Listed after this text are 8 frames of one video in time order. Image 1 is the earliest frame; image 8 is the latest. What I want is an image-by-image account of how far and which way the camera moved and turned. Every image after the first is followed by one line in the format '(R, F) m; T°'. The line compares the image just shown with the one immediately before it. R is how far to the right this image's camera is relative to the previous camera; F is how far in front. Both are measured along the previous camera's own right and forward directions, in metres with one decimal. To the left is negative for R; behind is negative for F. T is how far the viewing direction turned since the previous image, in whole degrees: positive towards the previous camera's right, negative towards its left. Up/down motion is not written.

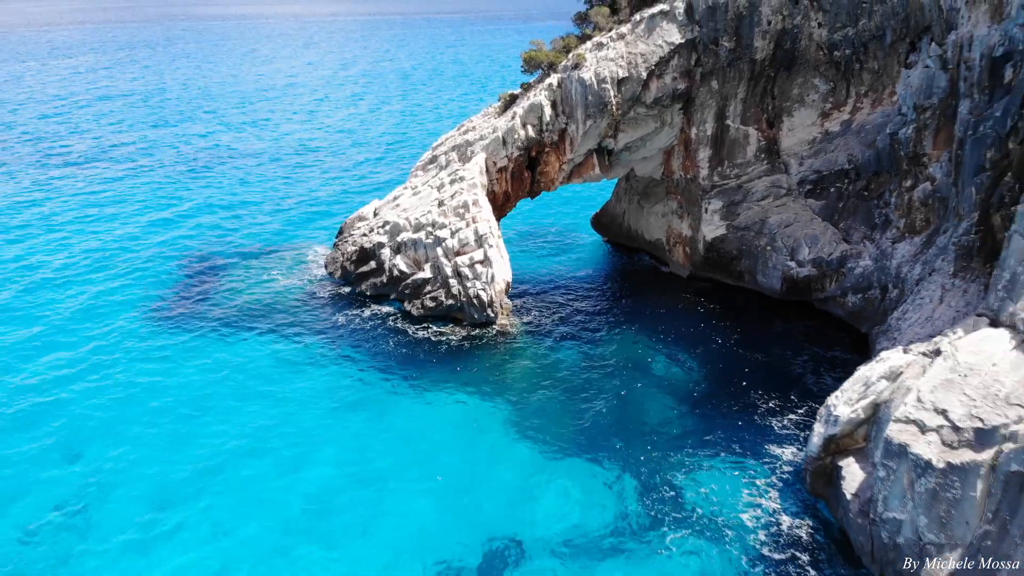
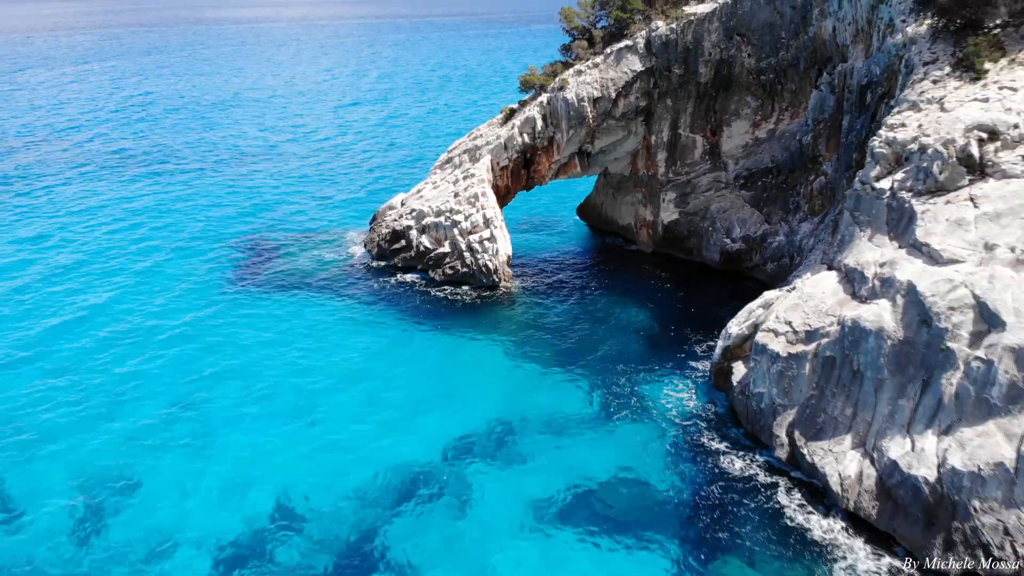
(0.0, -6.5) m; 0°
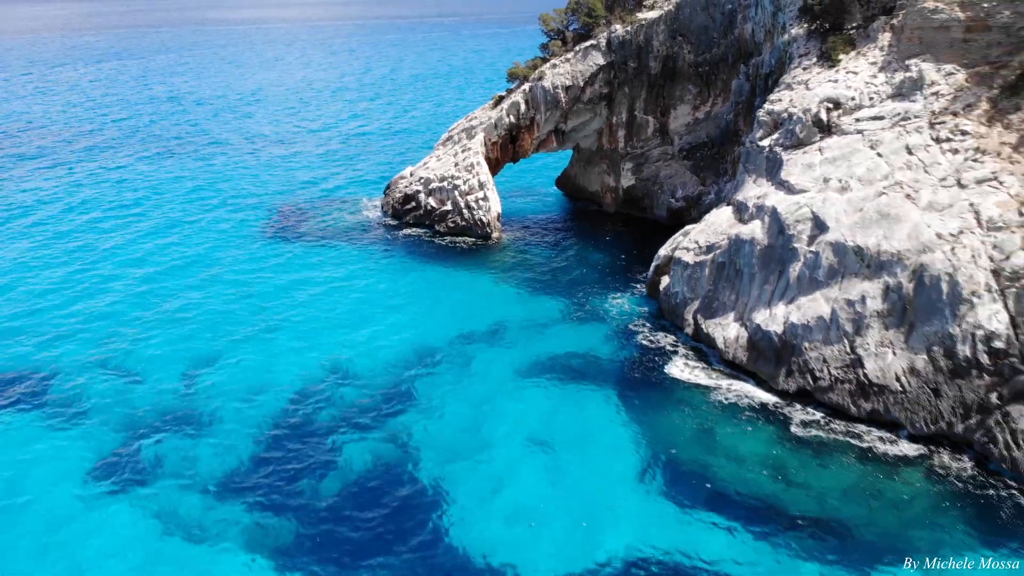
(+0.3, -7.3) m; 0°
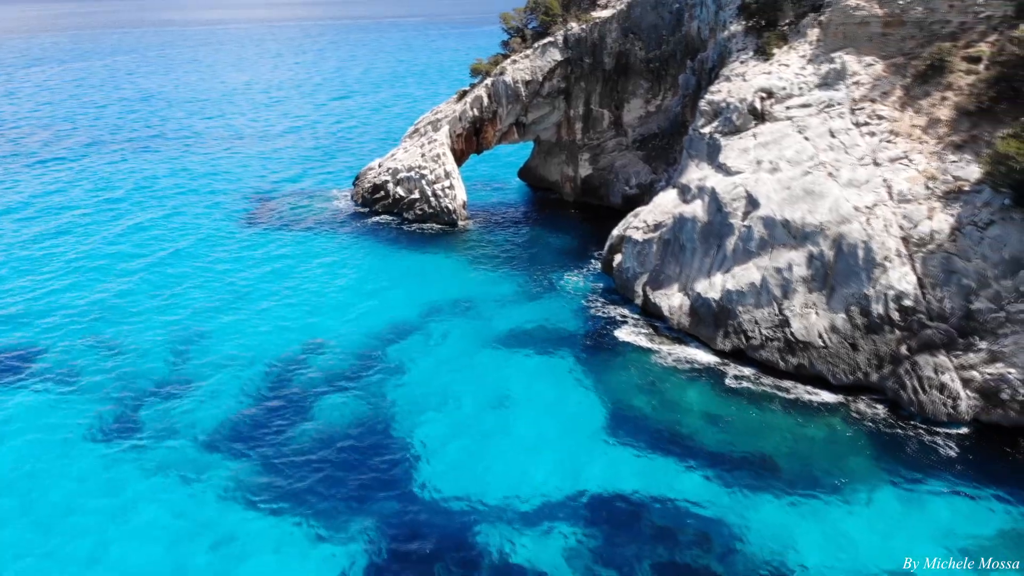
(+0.2, -2.0) m; +2°
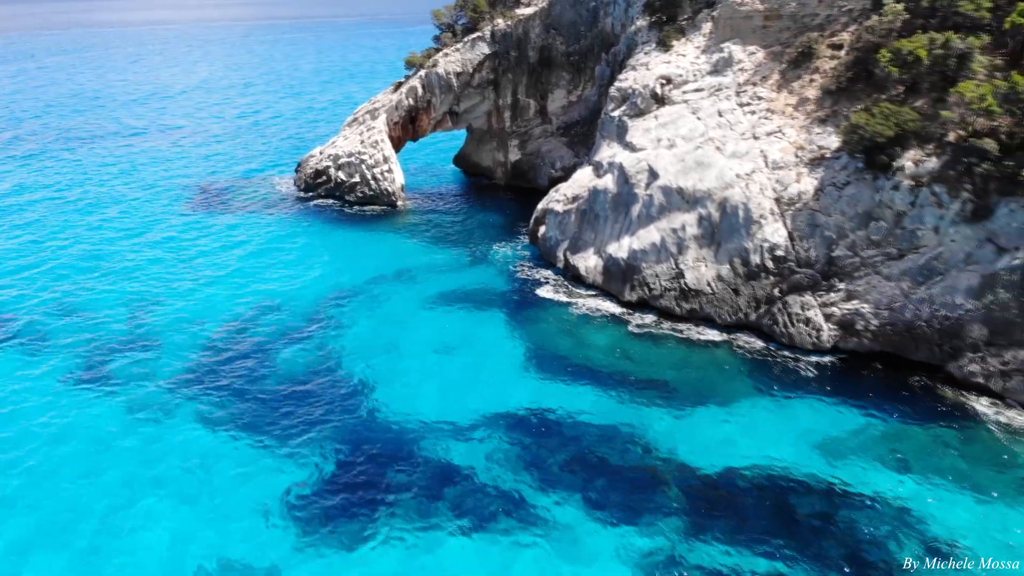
(+0.6, -3.3) m; +4°
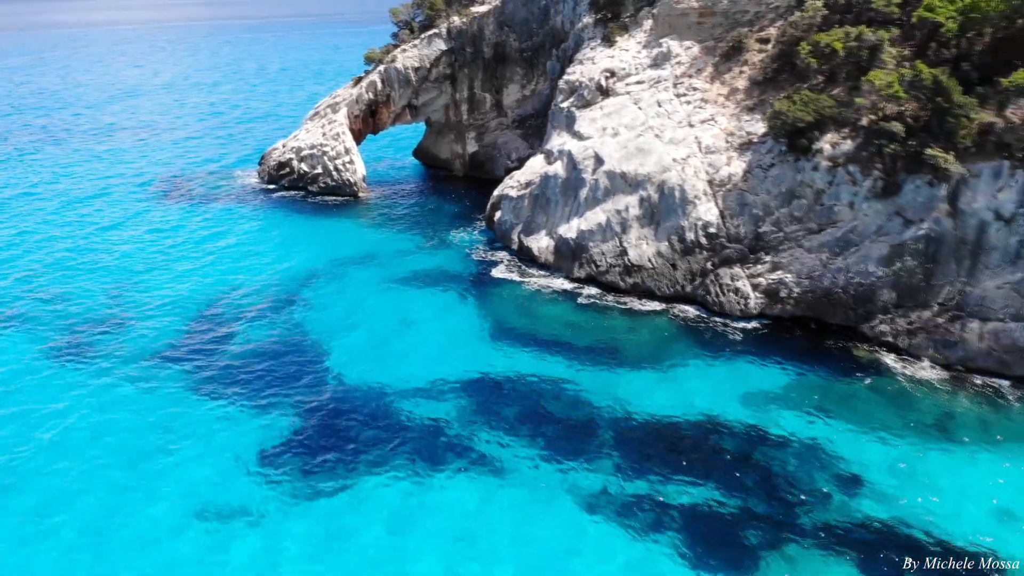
(+0.4, -2.1) m; +2°
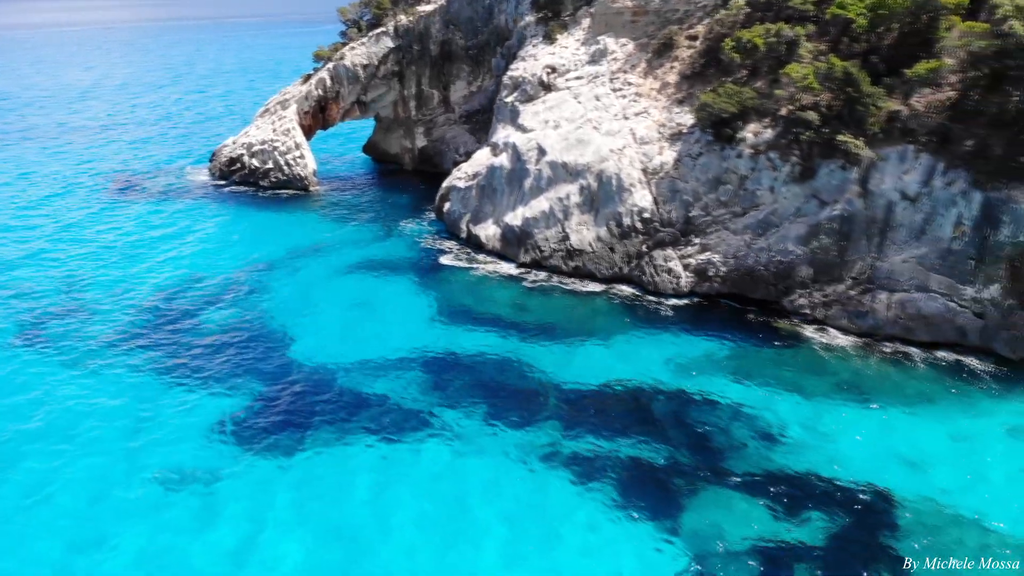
(+0.4, -1.8) m; +3°
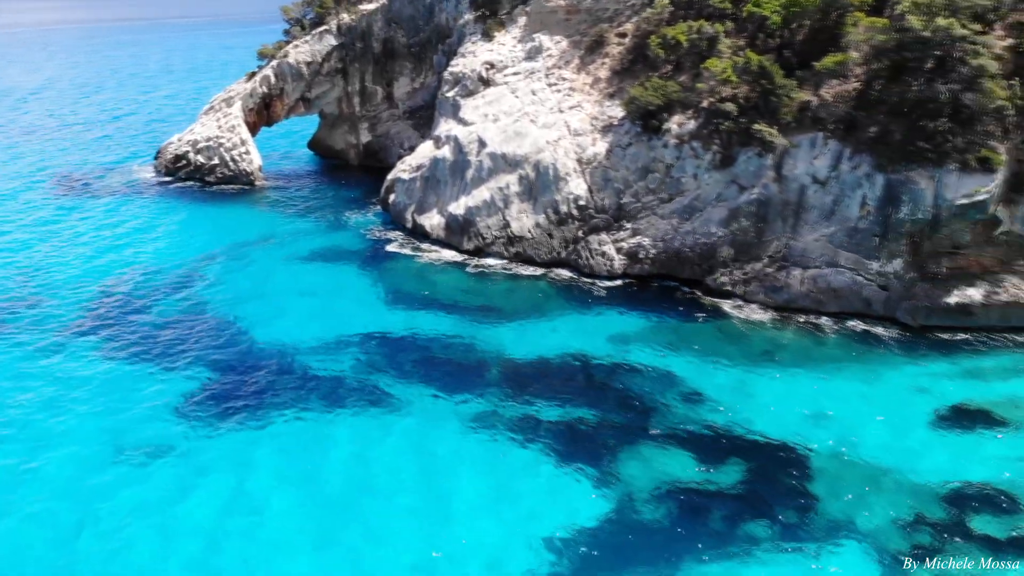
(+0.3, -1.8) m; +3°
